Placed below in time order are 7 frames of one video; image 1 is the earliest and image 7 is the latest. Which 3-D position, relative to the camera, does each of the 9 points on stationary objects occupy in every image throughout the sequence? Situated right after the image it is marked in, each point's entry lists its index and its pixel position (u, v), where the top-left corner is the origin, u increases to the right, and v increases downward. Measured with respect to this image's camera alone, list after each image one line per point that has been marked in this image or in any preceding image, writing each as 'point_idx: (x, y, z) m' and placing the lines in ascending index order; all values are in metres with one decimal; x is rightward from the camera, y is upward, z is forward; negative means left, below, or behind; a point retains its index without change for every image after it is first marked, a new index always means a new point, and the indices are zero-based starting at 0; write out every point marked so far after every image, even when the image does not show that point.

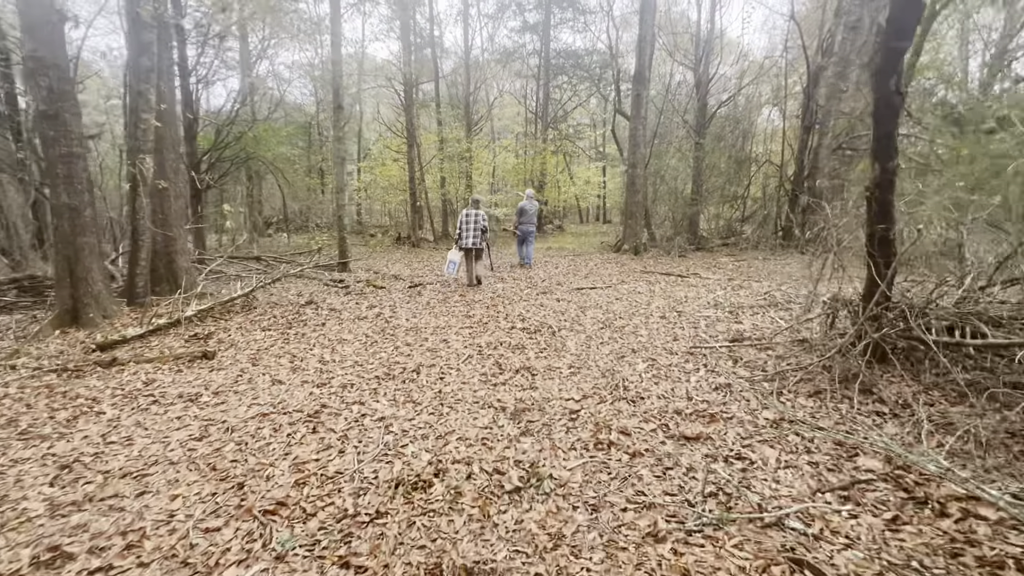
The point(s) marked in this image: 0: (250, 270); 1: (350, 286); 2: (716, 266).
0: (-5.5, +0.4, +9.9) m
1: (-3.1, 0.0, +9.1) m
2: (+5.0, +0.5, +11.5) m
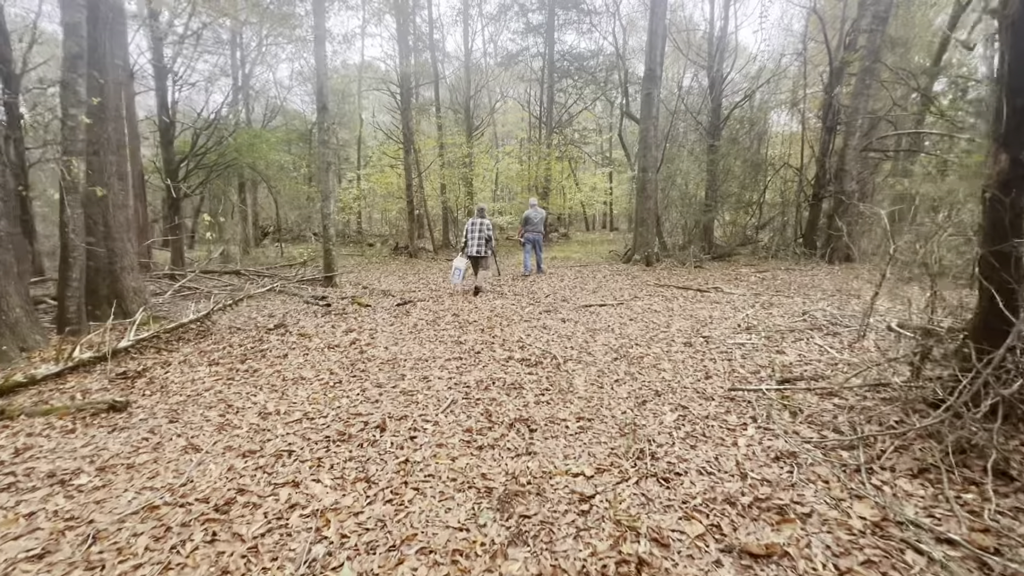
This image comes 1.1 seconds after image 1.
0: (-5.5, 0.0, +9.1) m
1: (-3.1, -0.3, +8.2) m
2: (+5.0, +0.2, +10.5) m
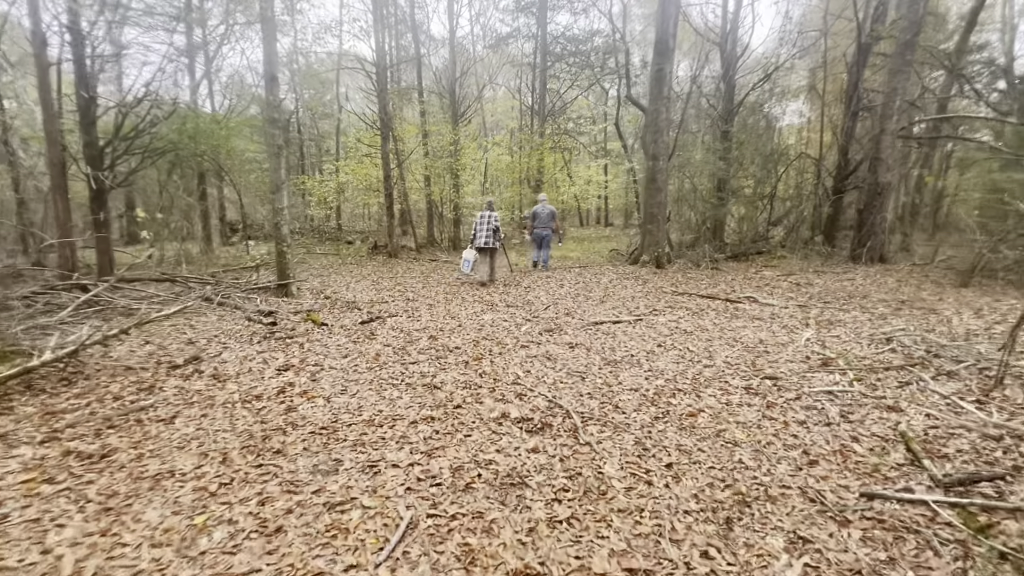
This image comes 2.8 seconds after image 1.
0: (-5.7, -0.2, +7.4) m
1: (-3.2, -0.5, +6.5) m
2: (+4.8, +0.1, +9.0) m
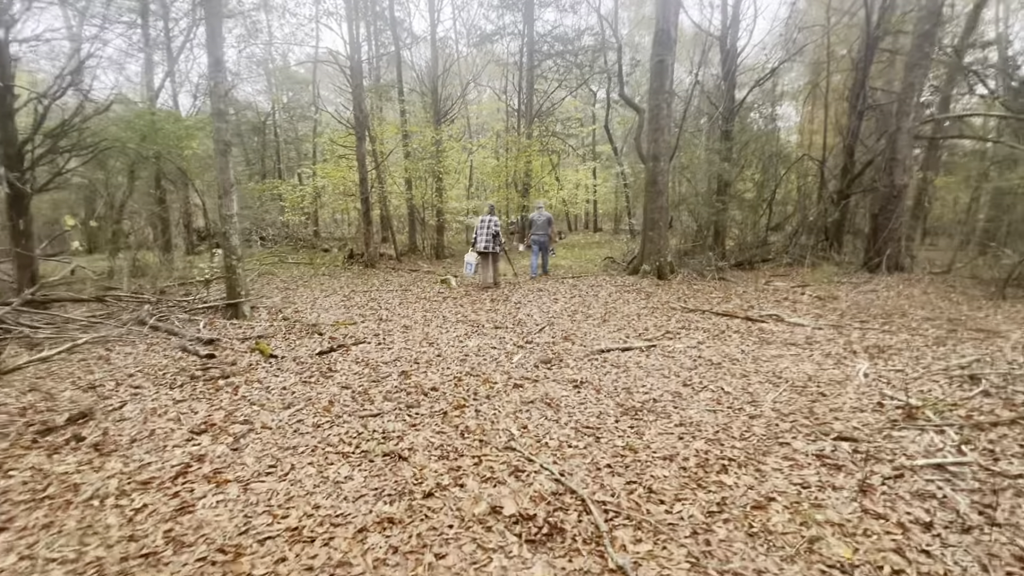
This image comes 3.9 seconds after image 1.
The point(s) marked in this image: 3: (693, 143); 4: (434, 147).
0: (-5.8, -0.5, +6.1) m
1: (-3.4, -0.8, +5.4) m
2: (+4.6, -0.2, +8.1) m
3: (+4.9, +4.0, +12.8) m
4: (-2.6, +4.7, +15.6) m
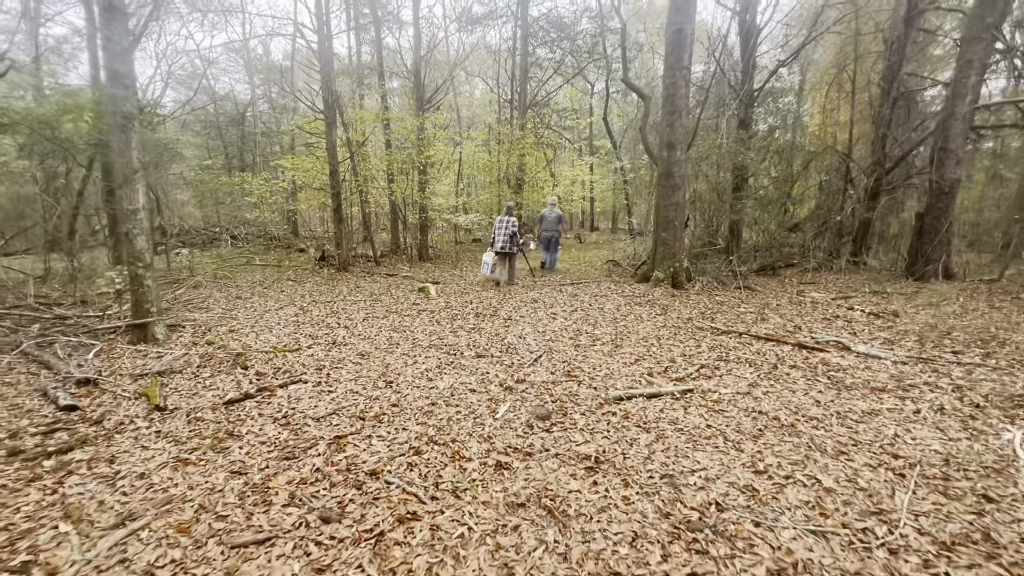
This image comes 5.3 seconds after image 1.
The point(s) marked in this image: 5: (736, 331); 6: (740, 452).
0: (-5.9, -0.7, +4.6) m
1: (-3.5, -1.0, +3.8) m
2: (+4.5, -0.4, +6.7) m
3: (+4.7, +3.8, +11.4) m
4: (-2.9, +4.5, +14.0) m
5: (+2.8, -0.5, +5.9) m
6: (+1.5, -1.0, +3.0) m
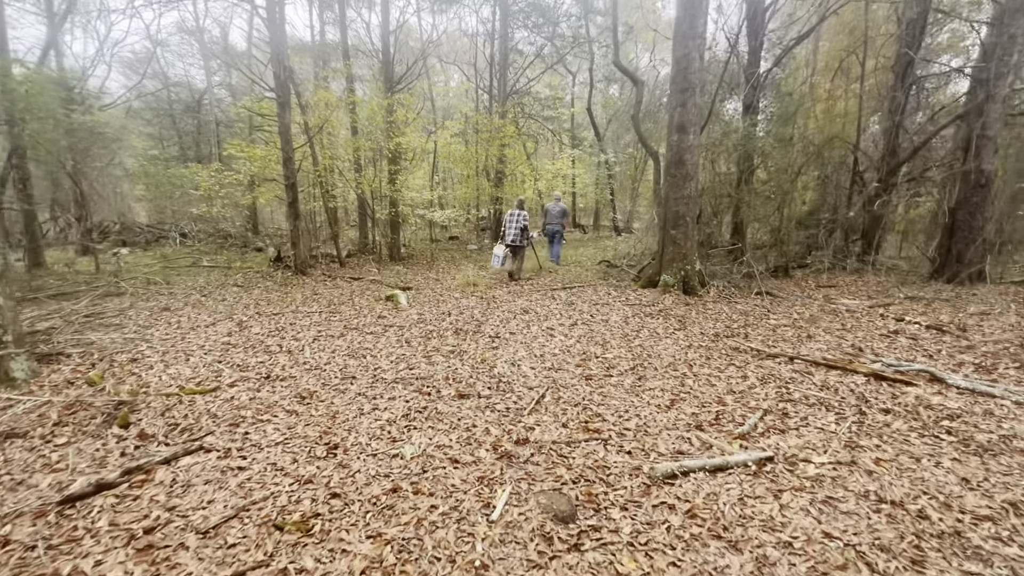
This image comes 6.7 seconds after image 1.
0: (-6.0, -0.8, +2.9) m
1: (-3.5, -1.1, +2.3) m
2: (+4.3, -0.5, +5.6) m
3: (+4.3, +3.7, +10.3) m
4: (-3.4, +4.4, +12.5) m
5: (+2.7, -0.7, +4.7) m
6: (+1.5, -1.2, +1.8) m
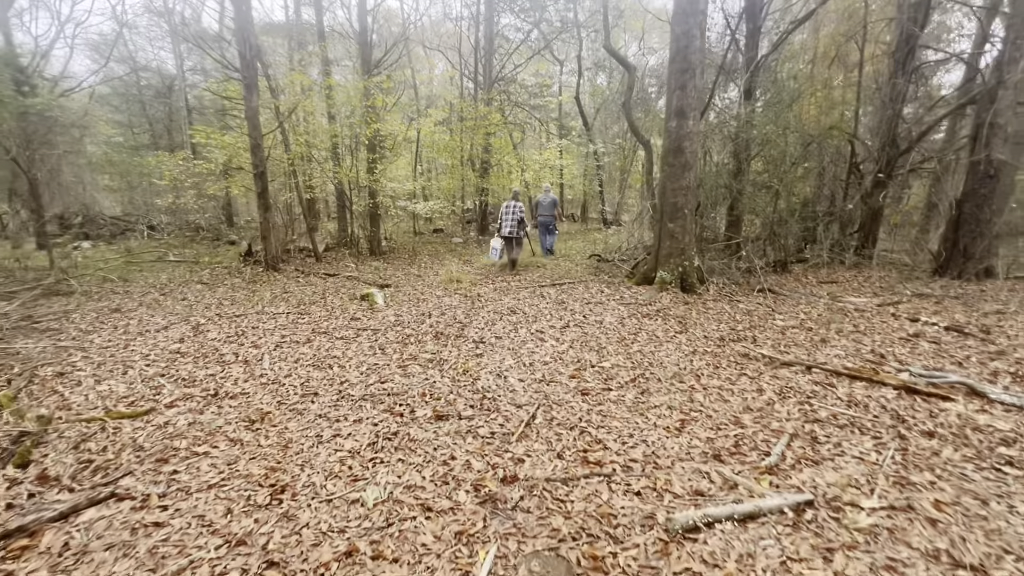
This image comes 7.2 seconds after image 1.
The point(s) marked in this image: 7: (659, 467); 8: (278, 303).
0: (-6.0, -0.9, +2.2) m
1: (-3.5, -1.2, +1.7) m
2: (+4.2, -0.5, +5.1) m
3: (+4.0, +3.8, +9.8) m
4: (-3.7, +4.5, +11.8) m
5: (+2.6, -0.7, +4.3) m
6: (+1.5, -1.2, +1.3) m
7: (+0.9, -1.0, +2.7) m
8: (-3.6, -0.2, +7.2) m
